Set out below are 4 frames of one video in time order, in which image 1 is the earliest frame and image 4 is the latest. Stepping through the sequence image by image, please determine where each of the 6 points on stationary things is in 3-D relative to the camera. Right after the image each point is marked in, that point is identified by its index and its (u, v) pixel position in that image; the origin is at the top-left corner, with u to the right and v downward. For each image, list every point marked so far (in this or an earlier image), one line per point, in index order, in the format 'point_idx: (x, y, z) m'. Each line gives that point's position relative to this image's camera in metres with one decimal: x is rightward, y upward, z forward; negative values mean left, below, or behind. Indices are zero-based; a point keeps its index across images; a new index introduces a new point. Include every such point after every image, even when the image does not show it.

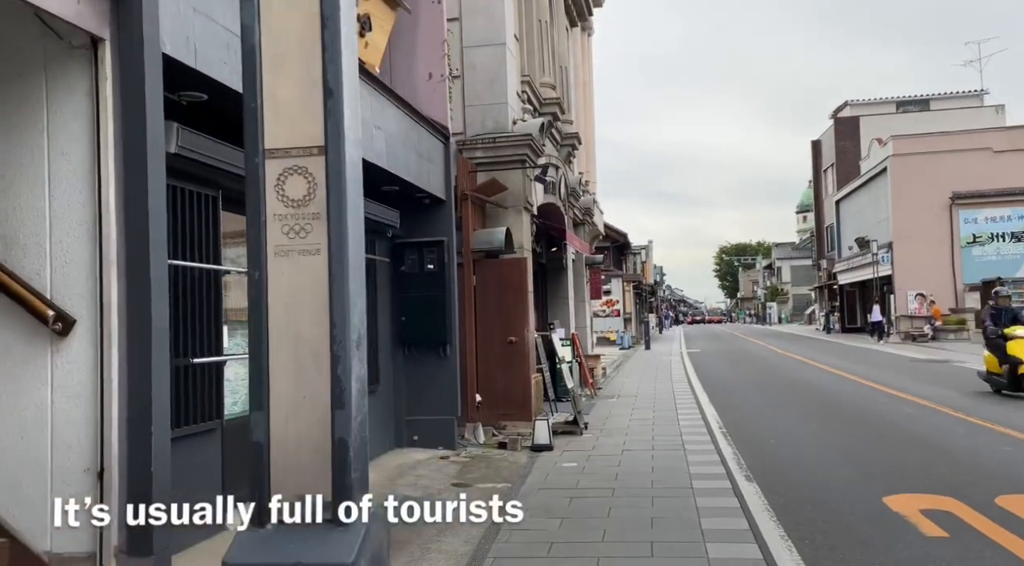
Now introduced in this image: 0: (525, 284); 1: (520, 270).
0: (+0.2, 0.0, +11.8) m
1: (+0.1, +0.2, +11.8) m
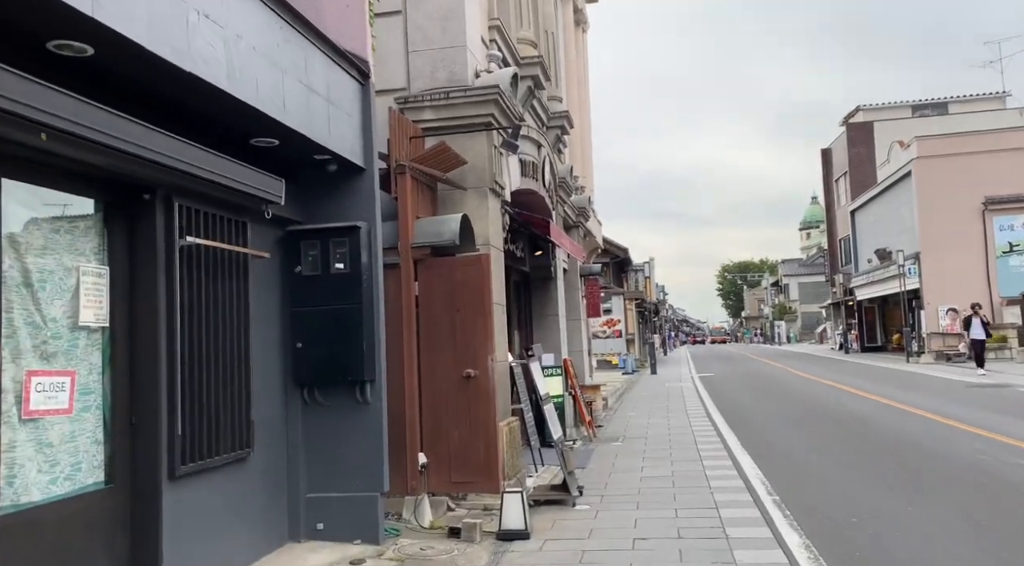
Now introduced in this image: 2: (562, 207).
0: (-0.2, -0.1, +8.2) m
1: (-0.3, +0.1, +8.2) m
2: (+0.8, +1.3, +15.0) m
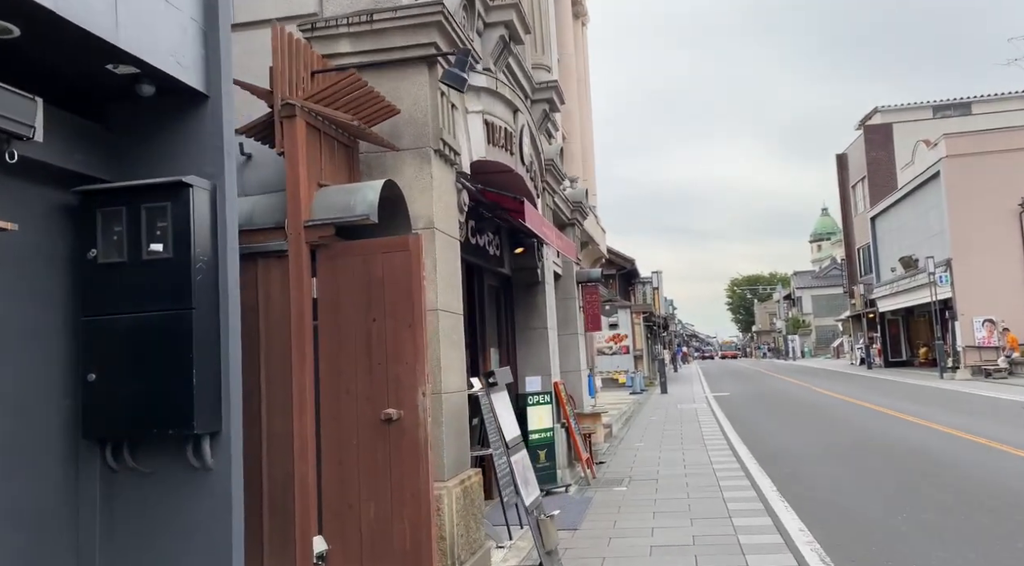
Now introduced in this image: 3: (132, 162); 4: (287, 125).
0: (-0.6, -0.1, +5.4) m
1: (-0.6, +0.1, +5.5) m
2: (+0.5, +1.2, +12.3) m
3: (-2.0, +0.6, +4.7) m
4: (-1.4, +1.0, +5.7) m
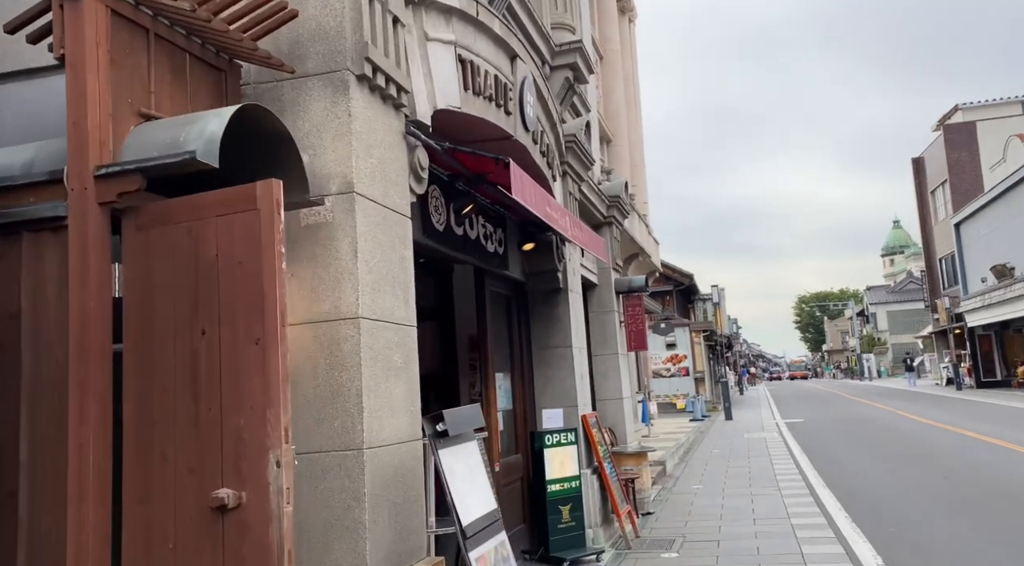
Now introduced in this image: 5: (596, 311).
0: (-0.8, 0.0, +3.1) m
1: (-0.9, +0.2, +3.2) m
2: (+0.7, +1.1, +9.9) m
3: (-2.3, +0.7, +2.5) m
4: (-1.7, +1.1, +3.4) m
5: (+1.1, -0.3, +11.7) m
